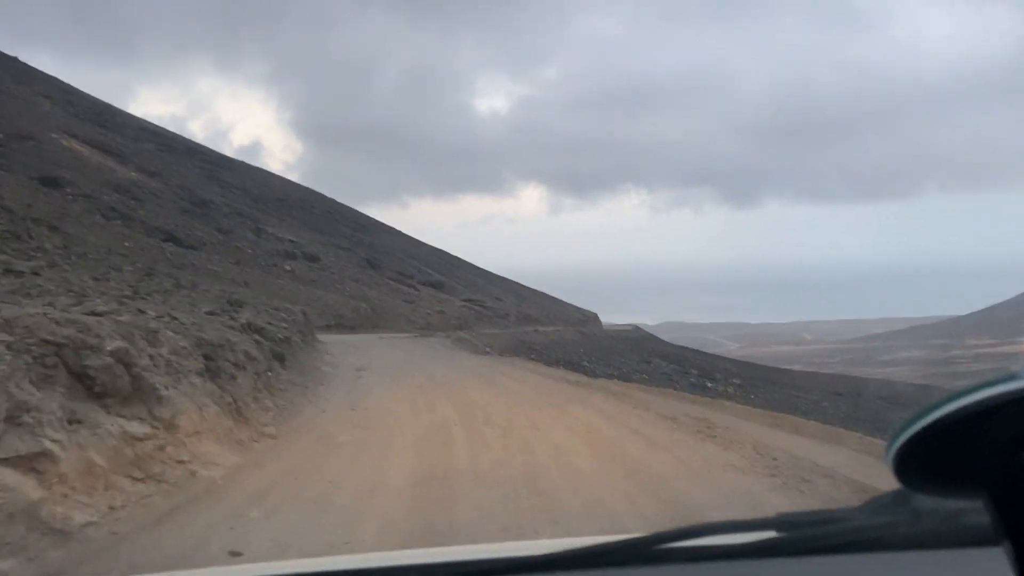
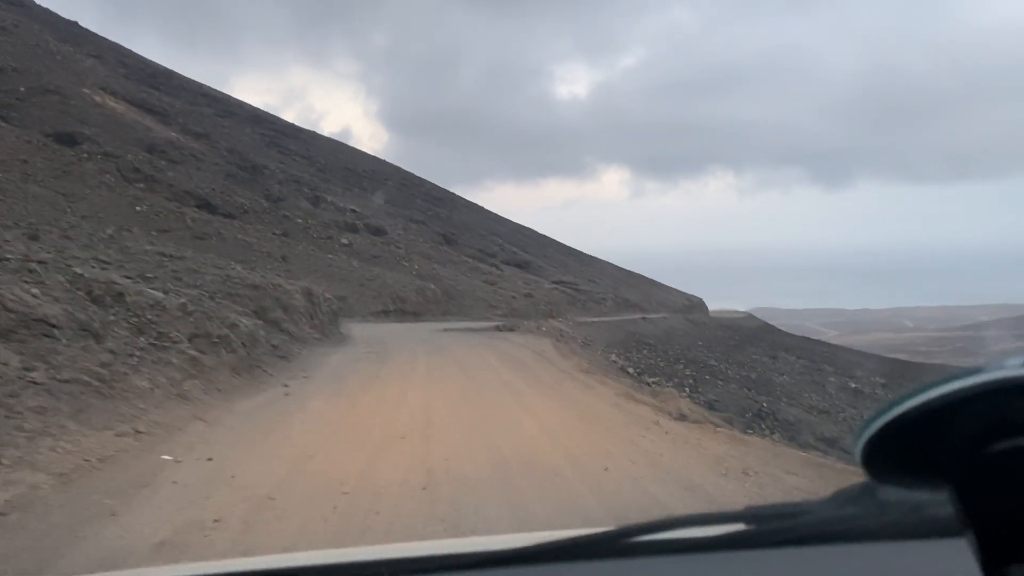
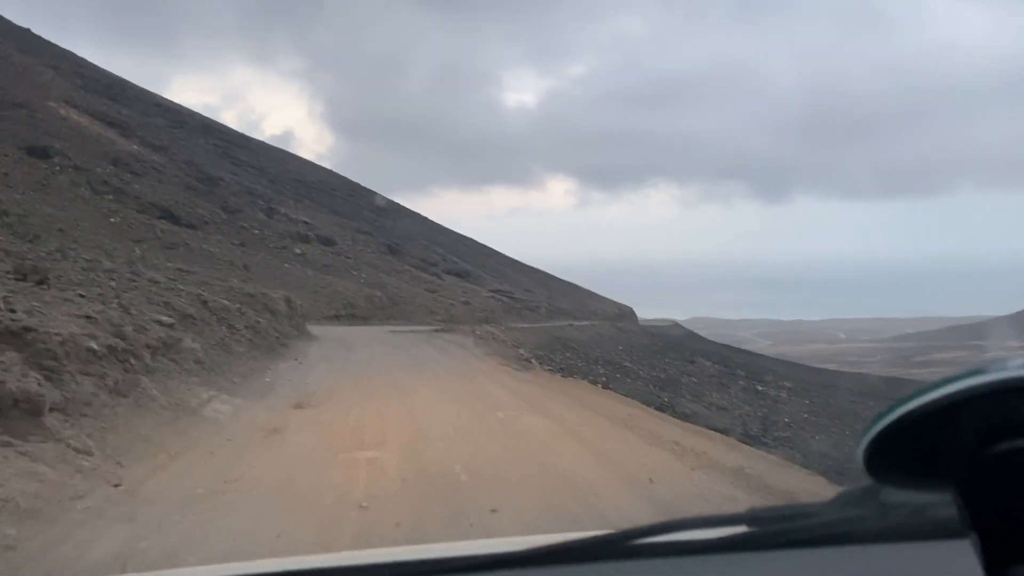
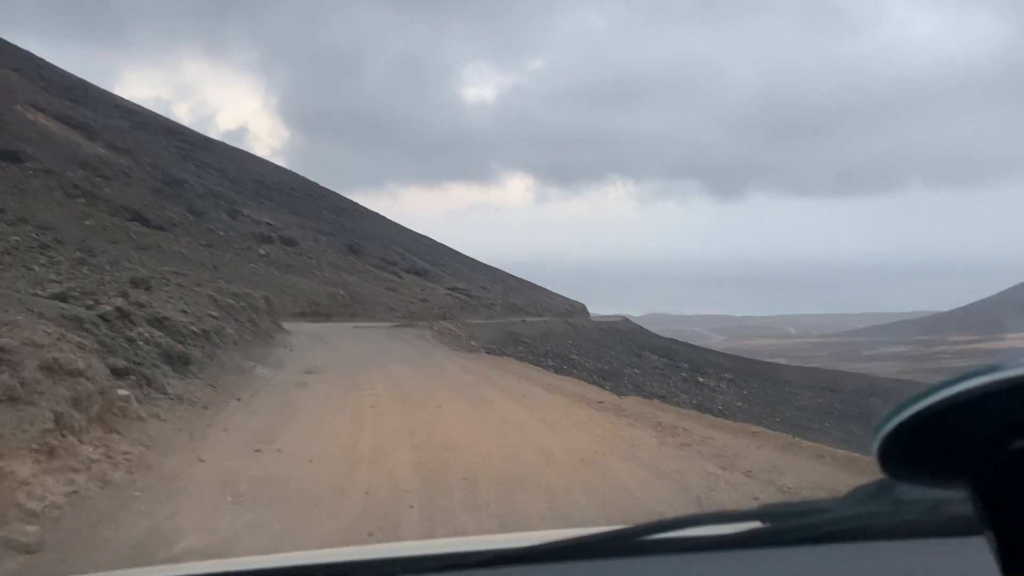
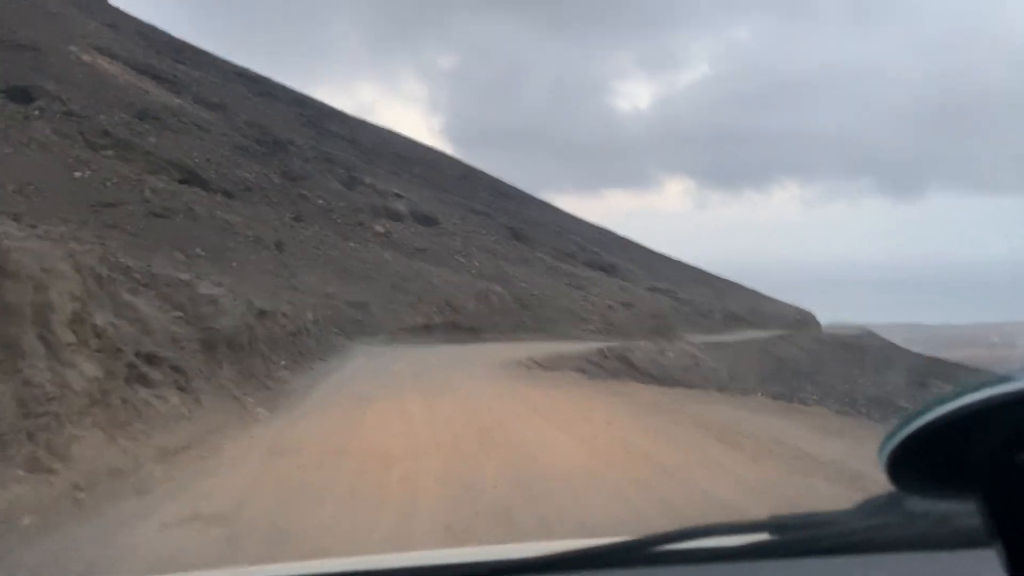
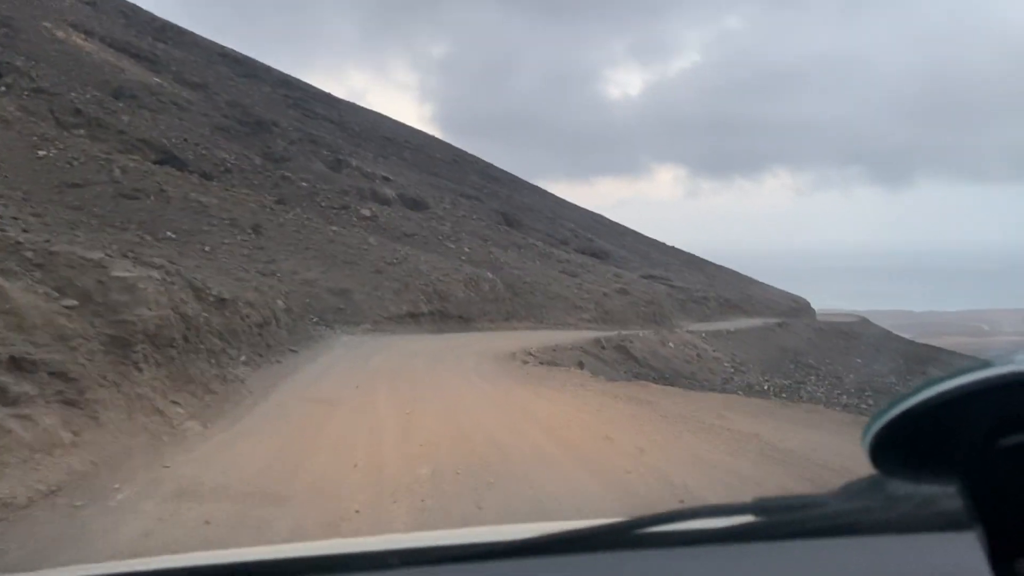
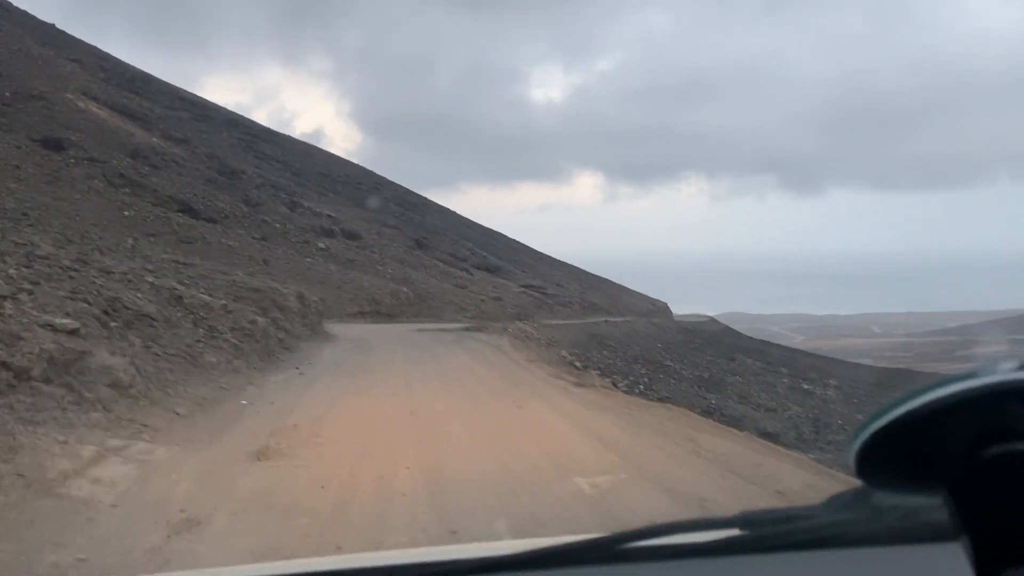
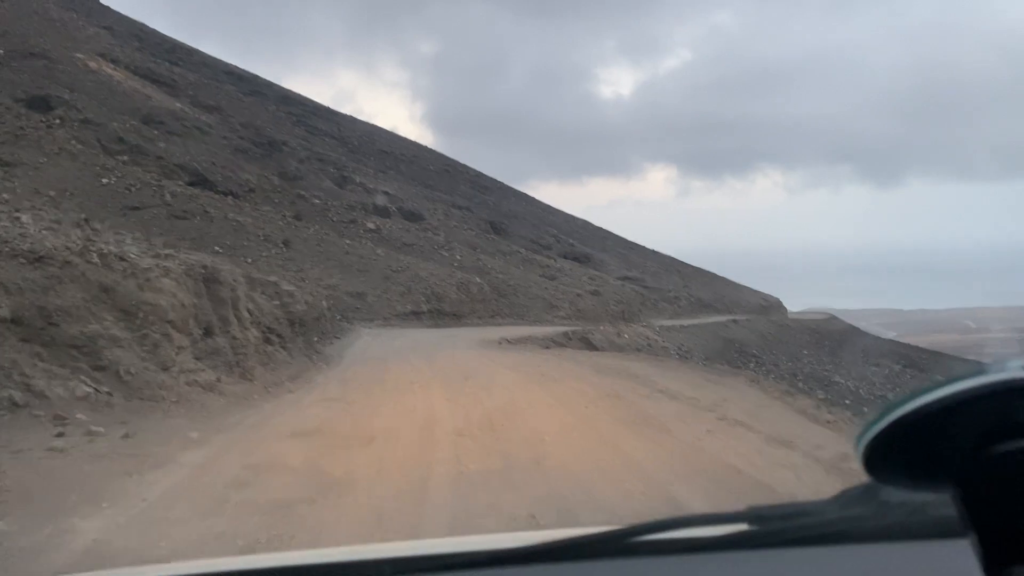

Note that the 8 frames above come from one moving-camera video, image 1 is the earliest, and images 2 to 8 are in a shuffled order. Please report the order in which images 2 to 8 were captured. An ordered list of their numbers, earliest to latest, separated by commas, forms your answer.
4, 3, 7, 2, 8, 5, 6
